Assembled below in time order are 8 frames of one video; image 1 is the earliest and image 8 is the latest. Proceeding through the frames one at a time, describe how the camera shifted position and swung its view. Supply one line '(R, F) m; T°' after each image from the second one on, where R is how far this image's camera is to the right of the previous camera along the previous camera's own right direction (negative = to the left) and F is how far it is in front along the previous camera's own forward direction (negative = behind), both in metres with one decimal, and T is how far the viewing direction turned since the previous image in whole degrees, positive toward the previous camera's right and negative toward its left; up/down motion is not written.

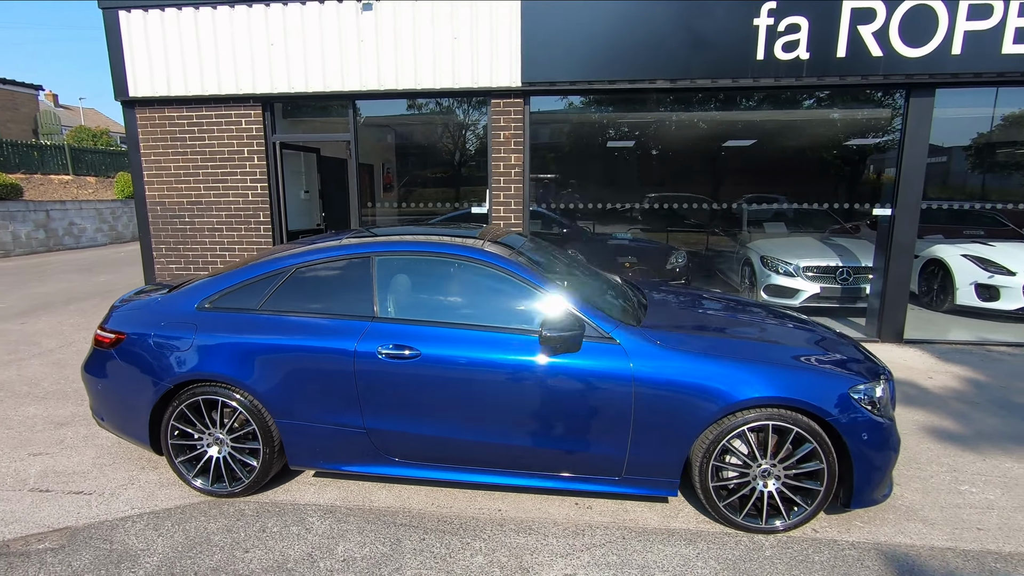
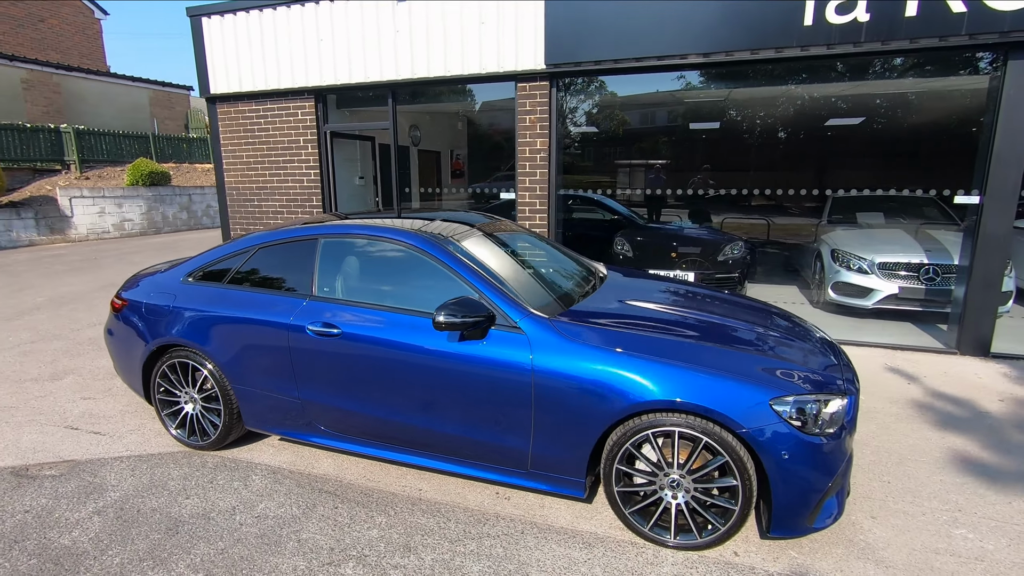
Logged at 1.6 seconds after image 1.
(+1.0, +0.1) m; -12°
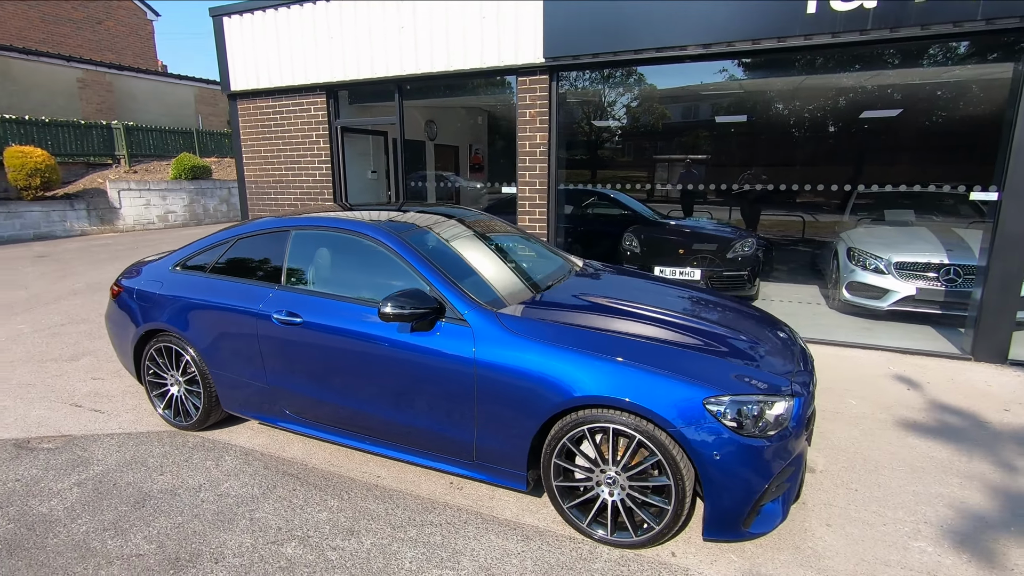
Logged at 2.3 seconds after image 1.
(+0.5, 0.0) m; -4°
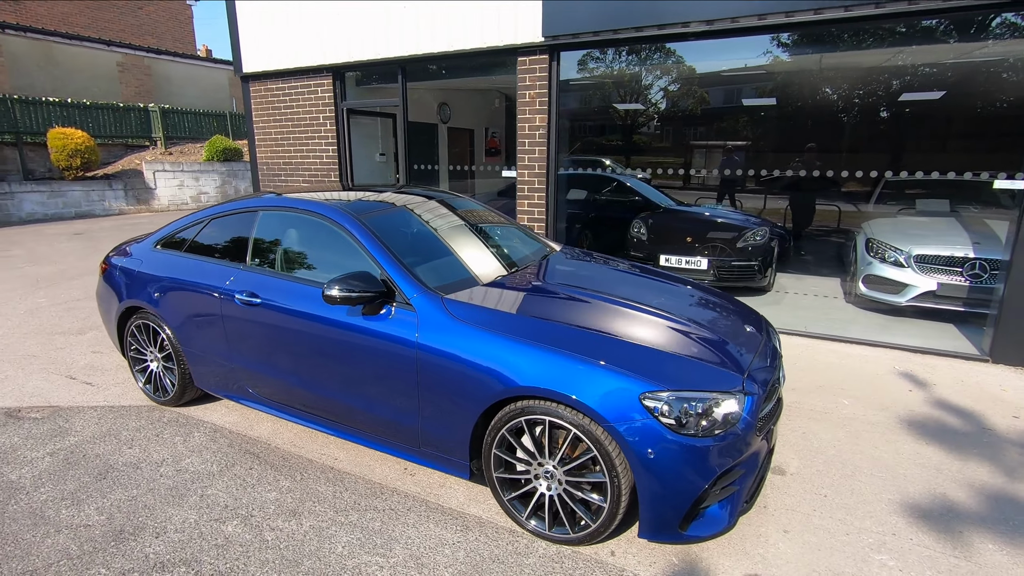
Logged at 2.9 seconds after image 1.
(+0.4, +0.1) m; -4°
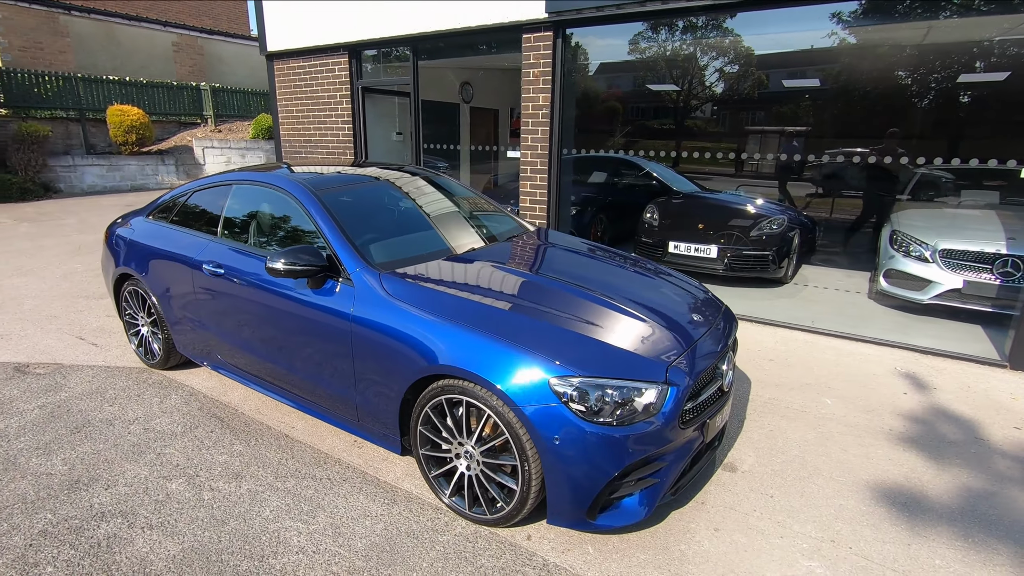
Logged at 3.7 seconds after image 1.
(+0.5, +0.1) m; -5°
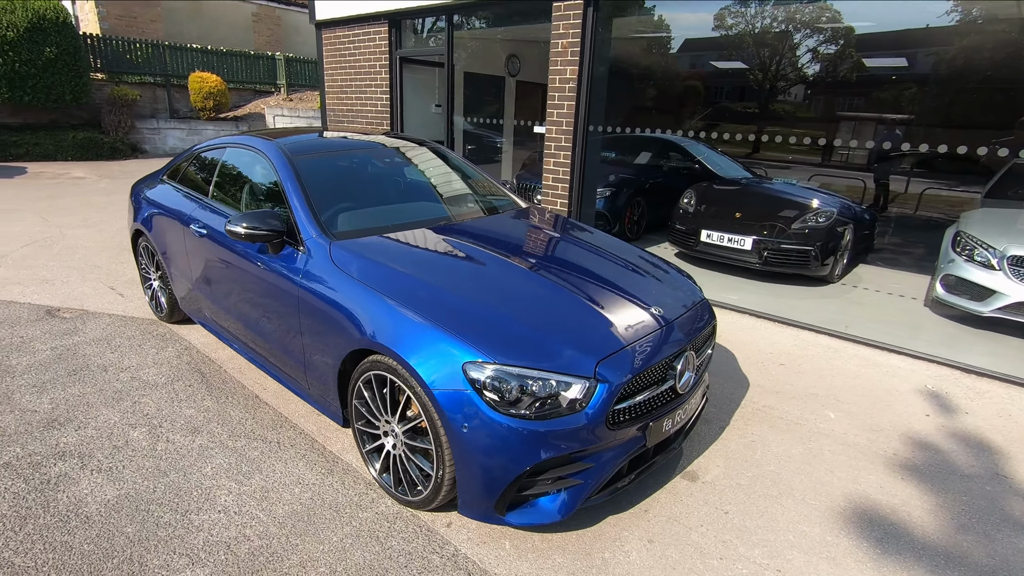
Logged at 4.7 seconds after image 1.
(+0.5, +0.2) m; -7°
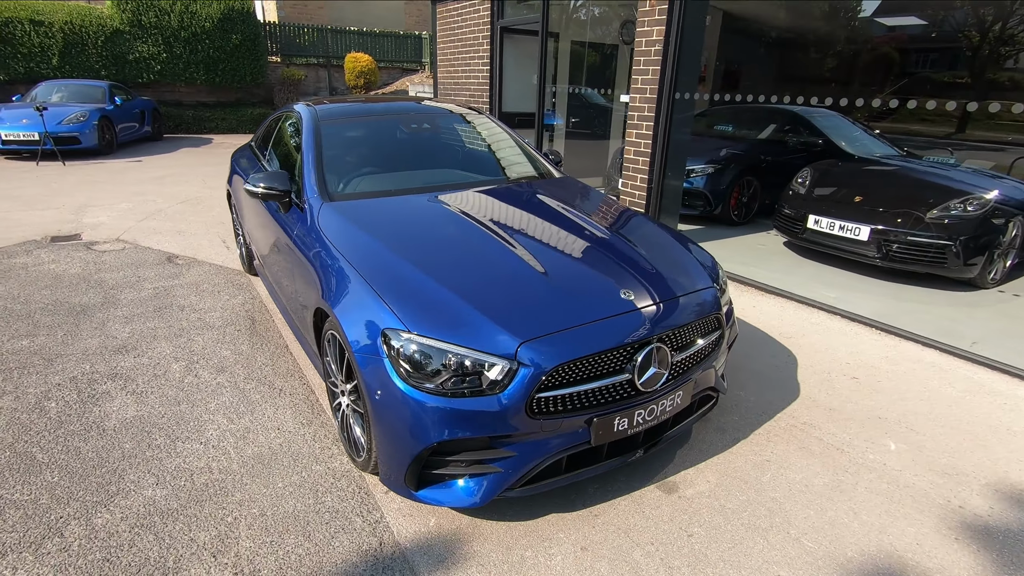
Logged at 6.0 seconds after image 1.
(+0.7, +0.2) m; -15°
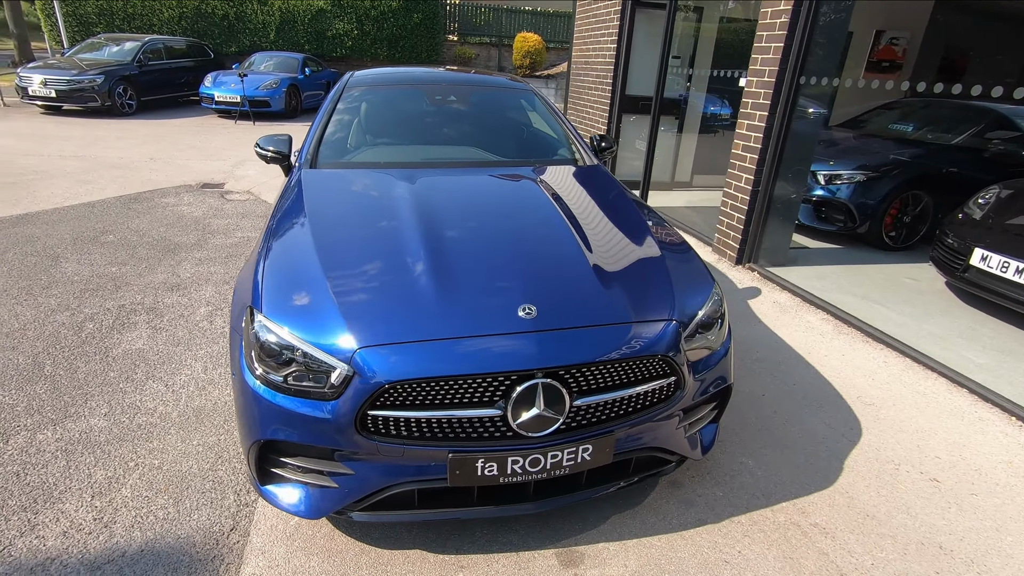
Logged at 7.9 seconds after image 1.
(+0.9, +0.5) m; -17°
